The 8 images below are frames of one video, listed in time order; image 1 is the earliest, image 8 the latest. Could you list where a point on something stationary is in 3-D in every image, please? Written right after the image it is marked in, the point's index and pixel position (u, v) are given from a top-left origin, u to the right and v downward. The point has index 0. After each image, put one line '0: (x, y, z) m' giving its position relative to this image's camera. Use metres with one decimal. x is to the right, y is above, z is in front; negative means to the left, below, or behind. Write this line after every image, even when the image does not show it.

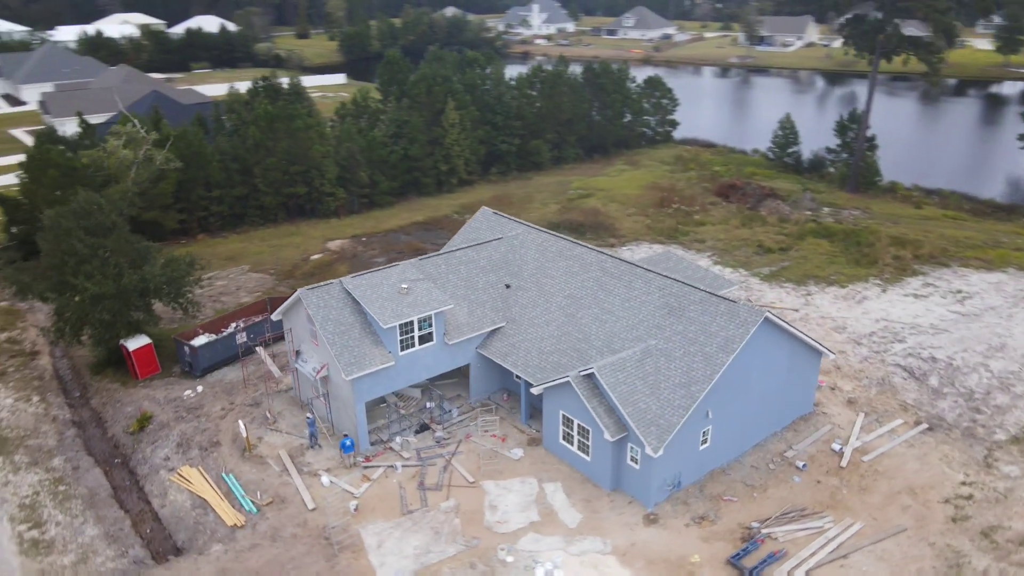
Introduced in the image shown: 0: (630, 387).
0: (+2.7, -2.4, +17.7) m
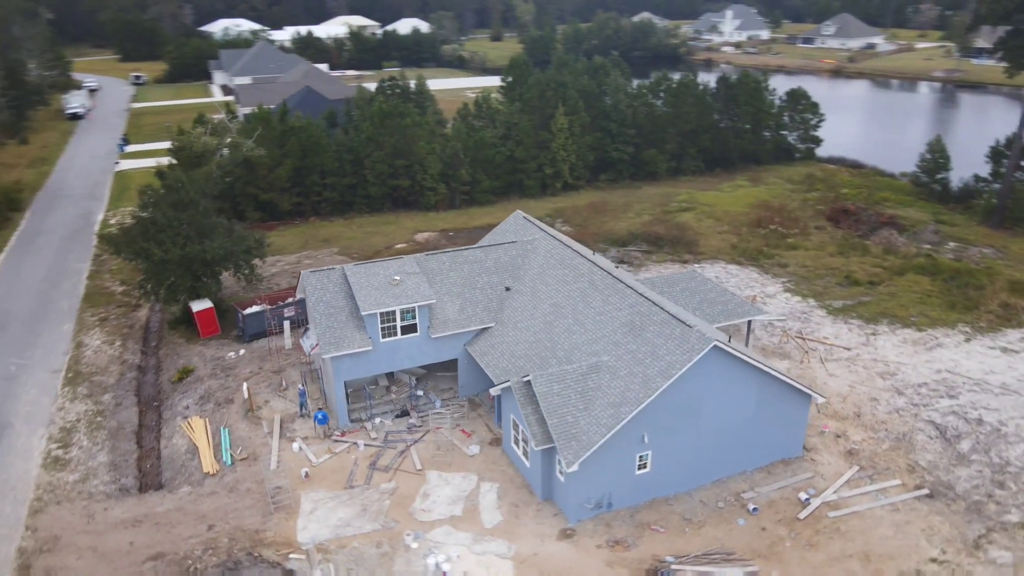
0: (+1.2, -2.6, +17.6) m
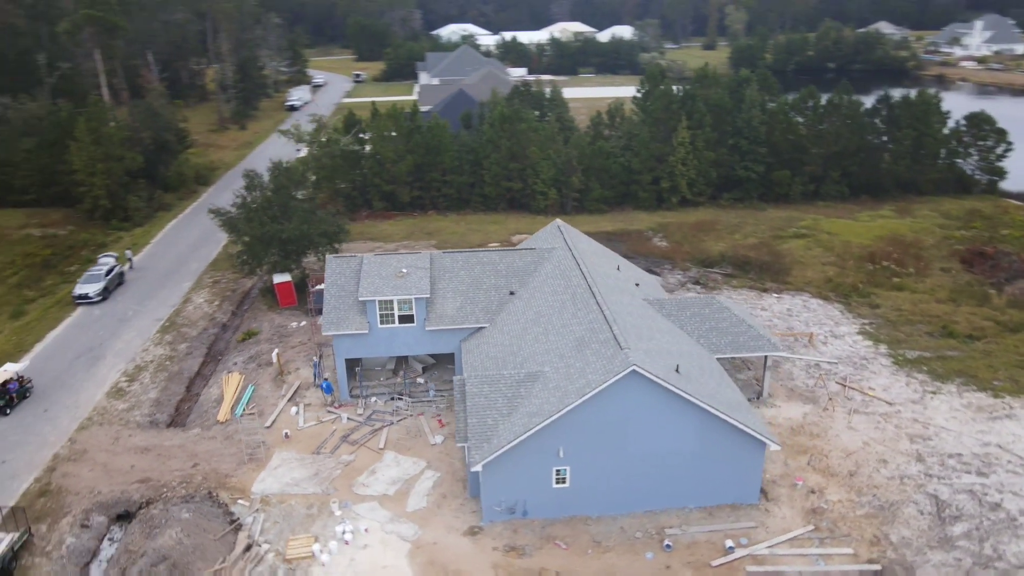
0: (-0.6, -2.8, +18.2) m
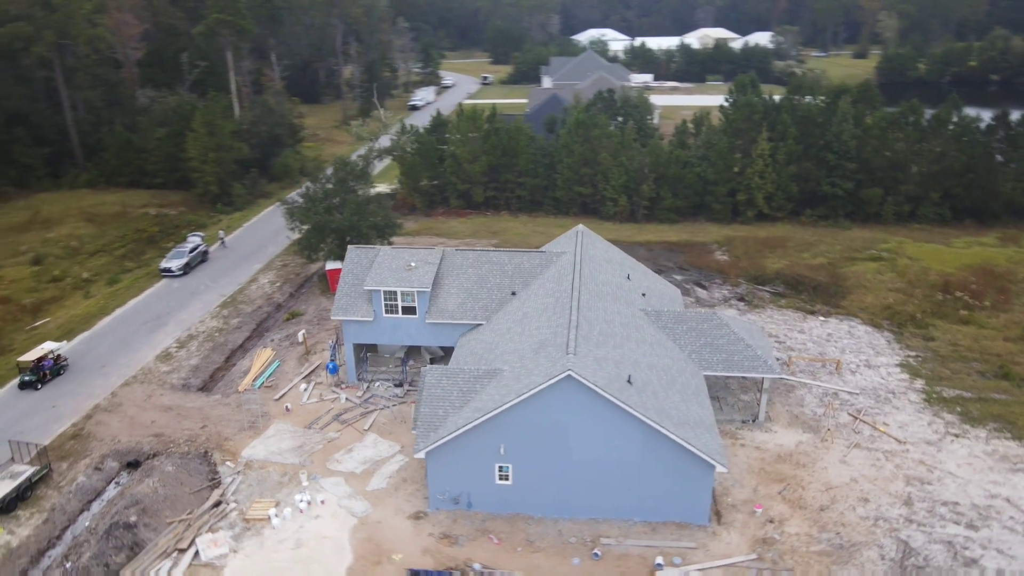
0: (-1.7, -2.7, +18.9) m
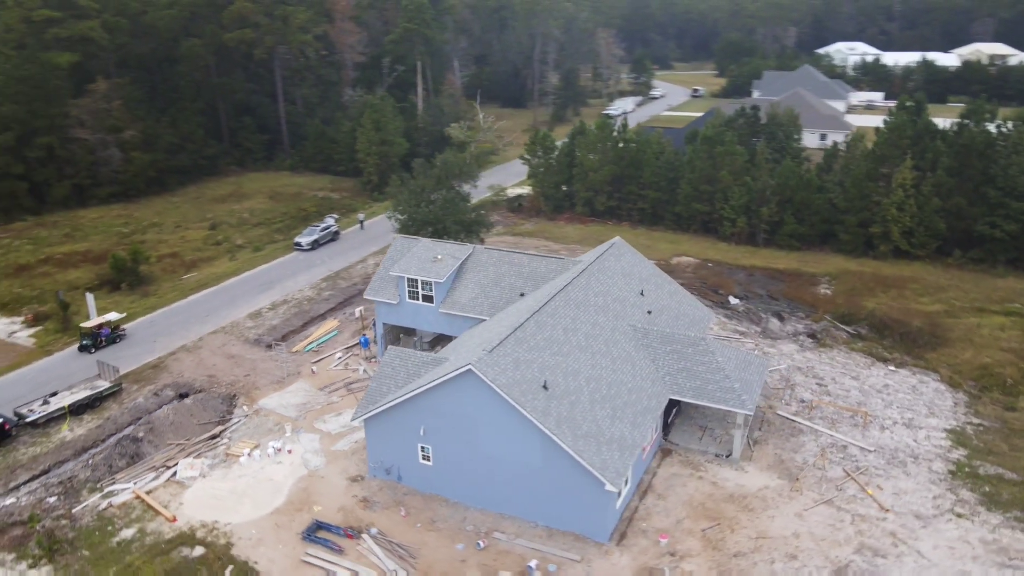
0: (-3.2, -2.3, +20.5) m
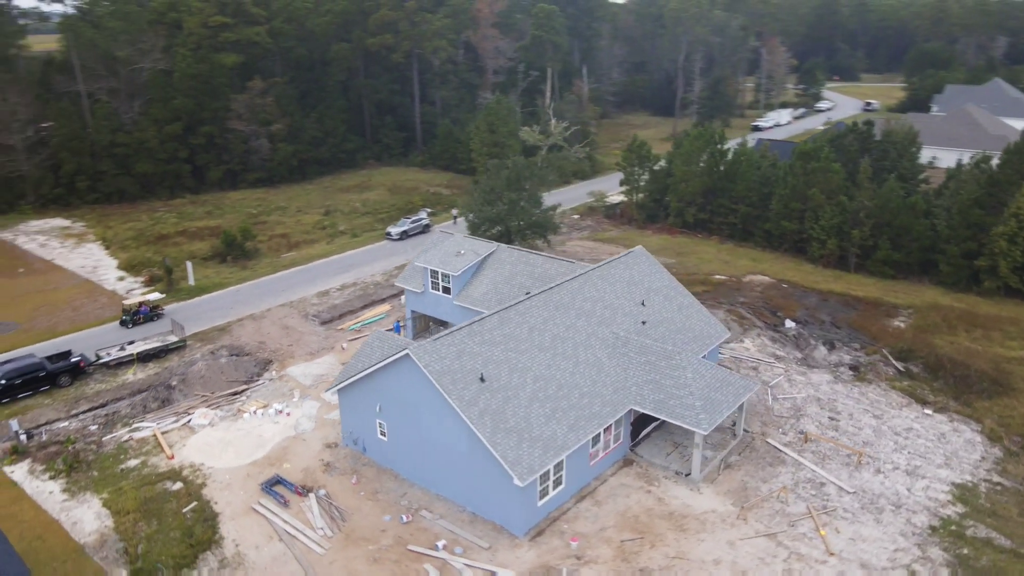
0: (-4.2, -1.9, +22.2) m
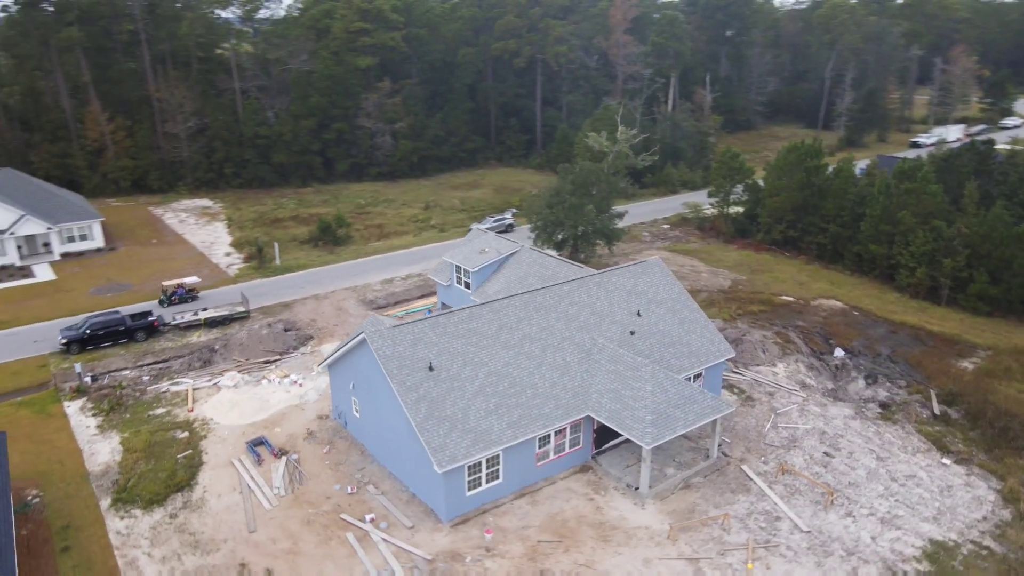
0: (-4.8, -1.5, +23.8) m
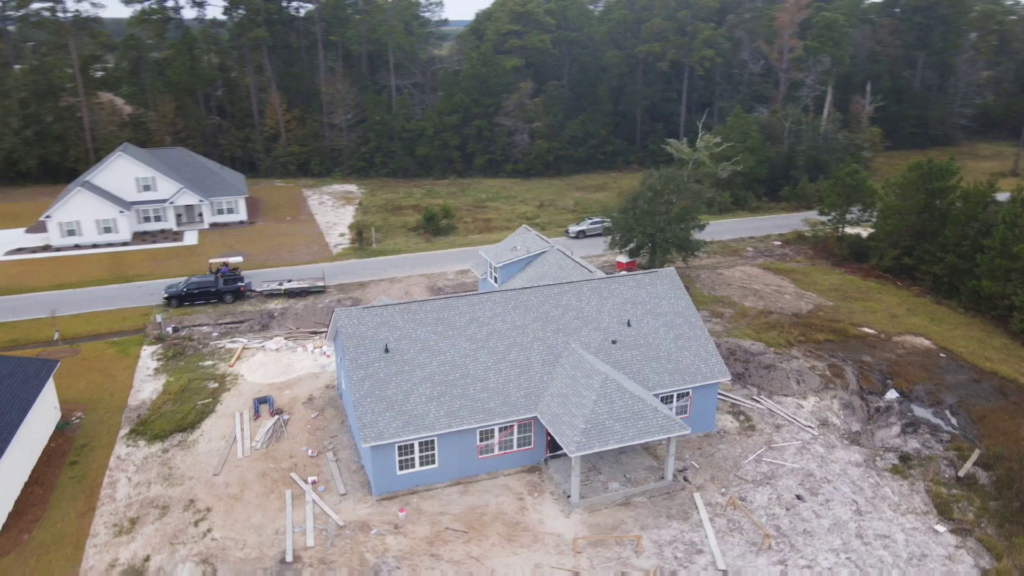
0: (-5.0, -0.9, +25.5) m
